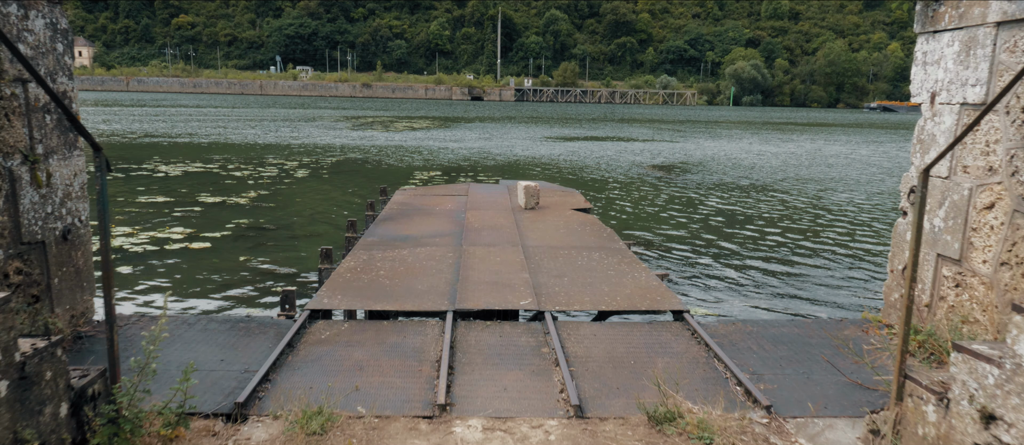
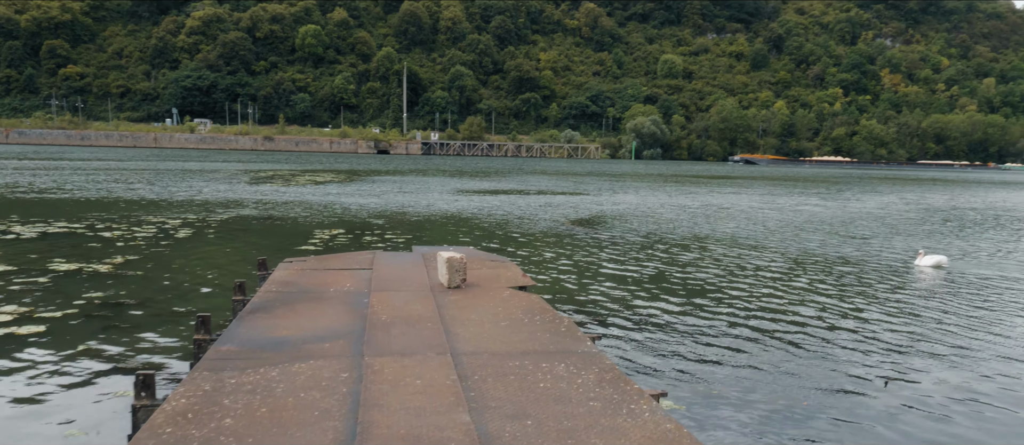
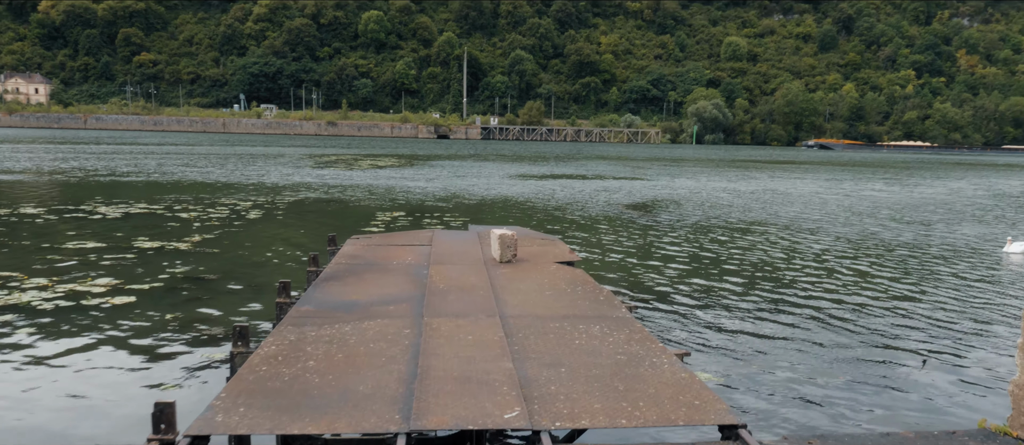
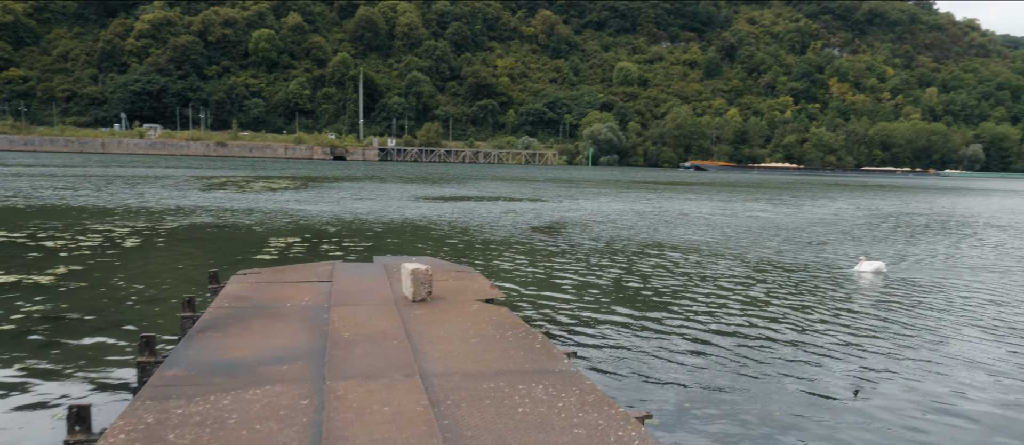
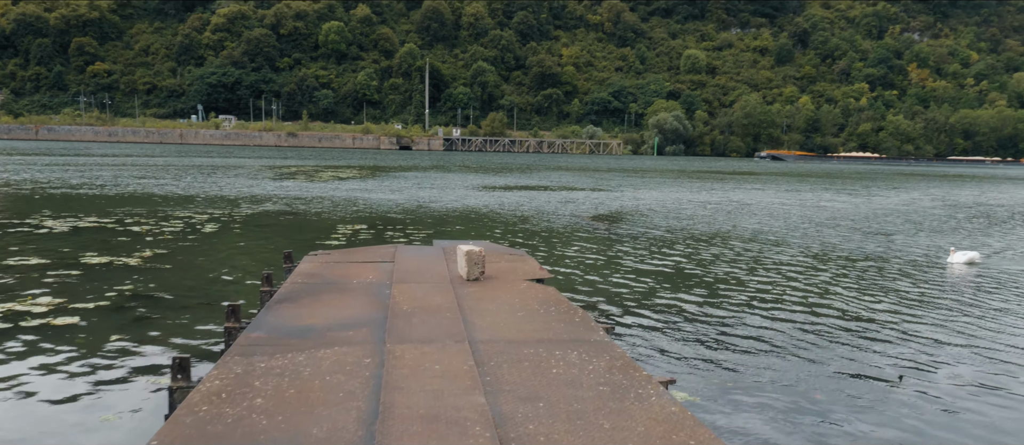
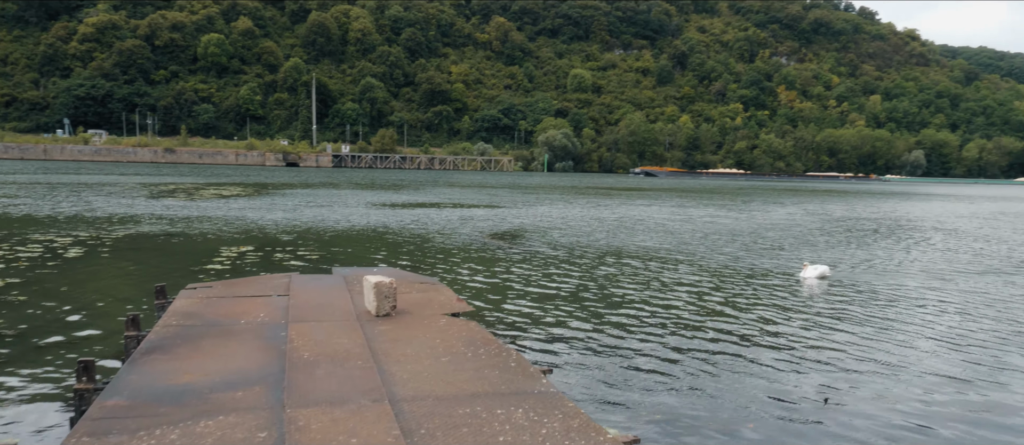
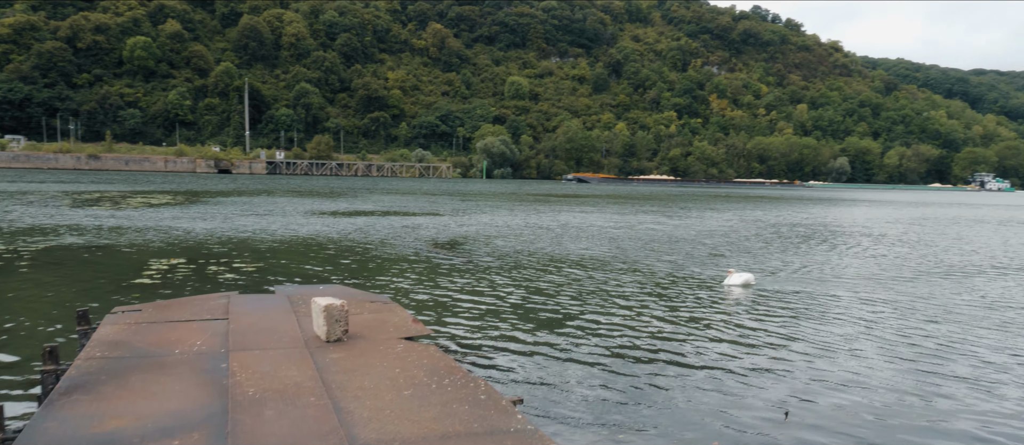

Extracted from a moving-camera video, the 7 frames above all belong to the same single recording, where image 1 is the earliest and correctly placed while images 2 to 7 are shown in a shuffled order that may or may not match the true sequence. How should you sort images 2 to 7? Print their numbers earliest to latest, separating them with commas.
3, 5, 2, 4, 6, 7
